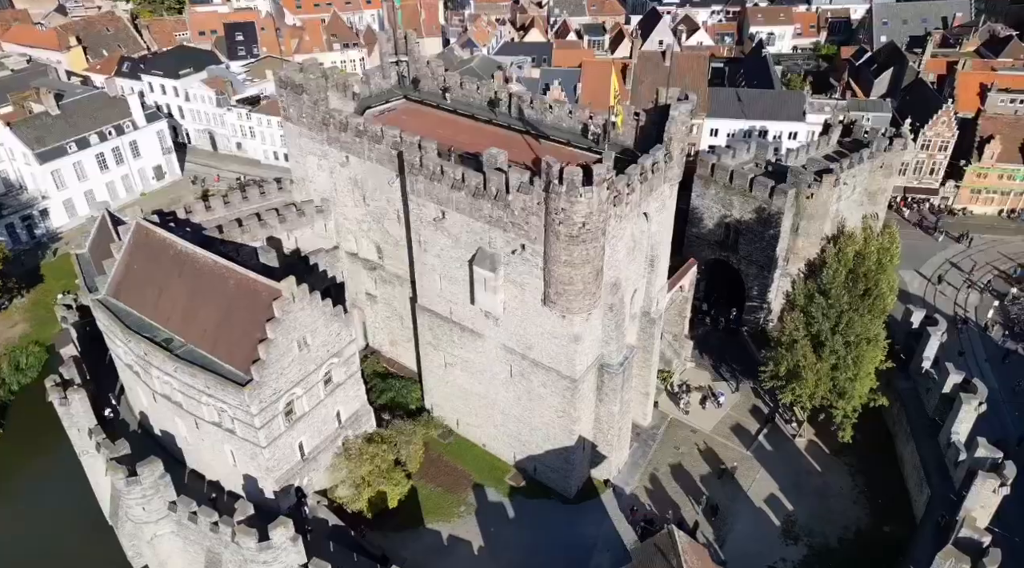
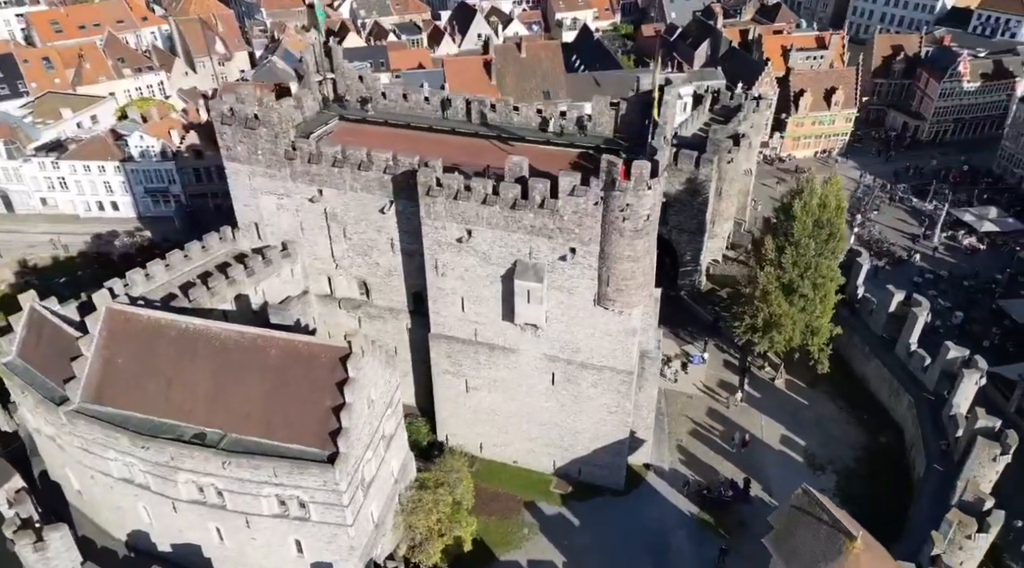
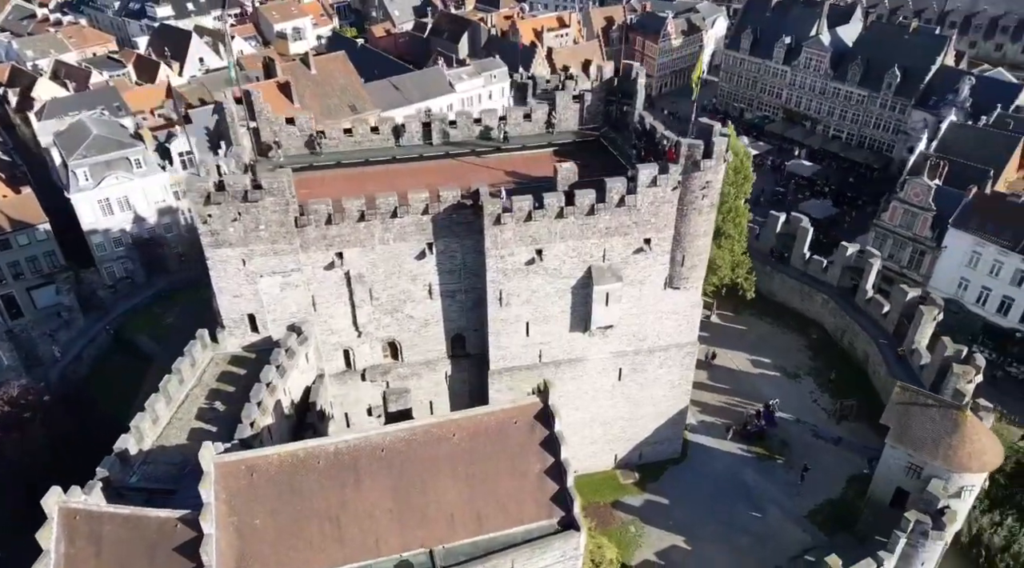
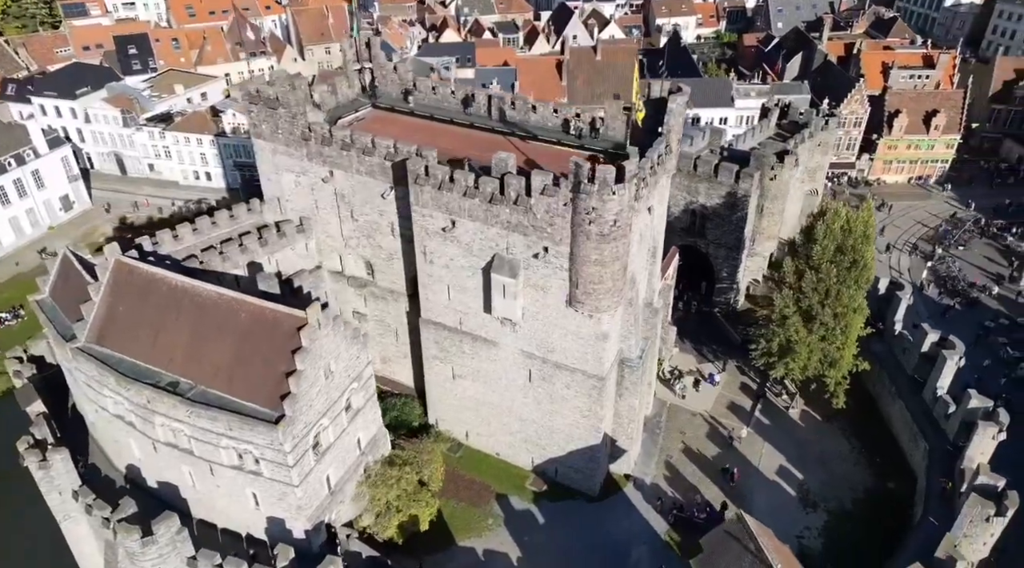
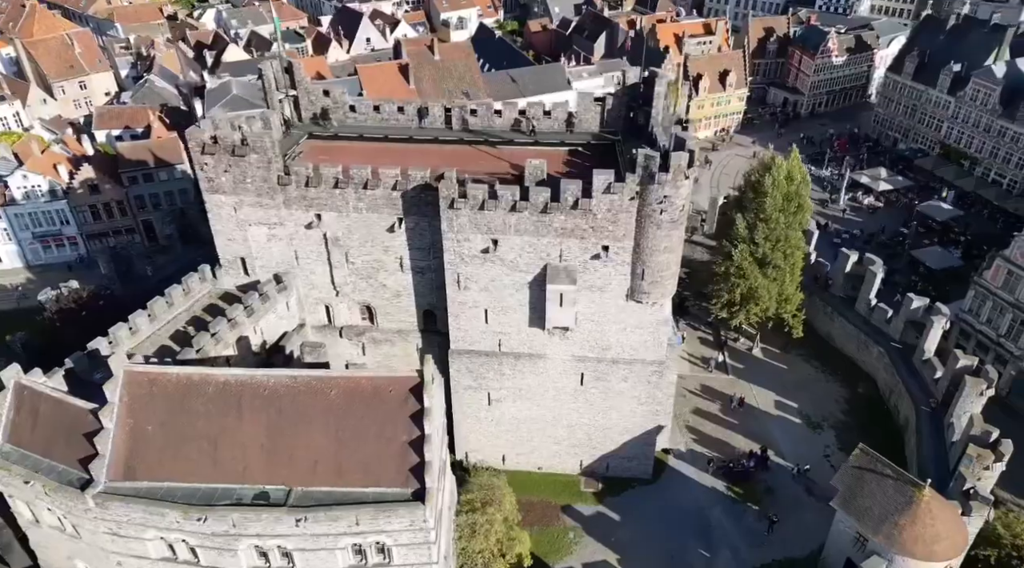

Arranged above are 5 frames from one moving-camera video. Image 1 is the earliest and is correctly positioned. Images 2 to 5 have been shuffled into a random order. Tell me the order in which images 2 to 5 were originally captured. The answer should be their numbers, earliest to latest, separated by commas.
4, 2, 5, 3
